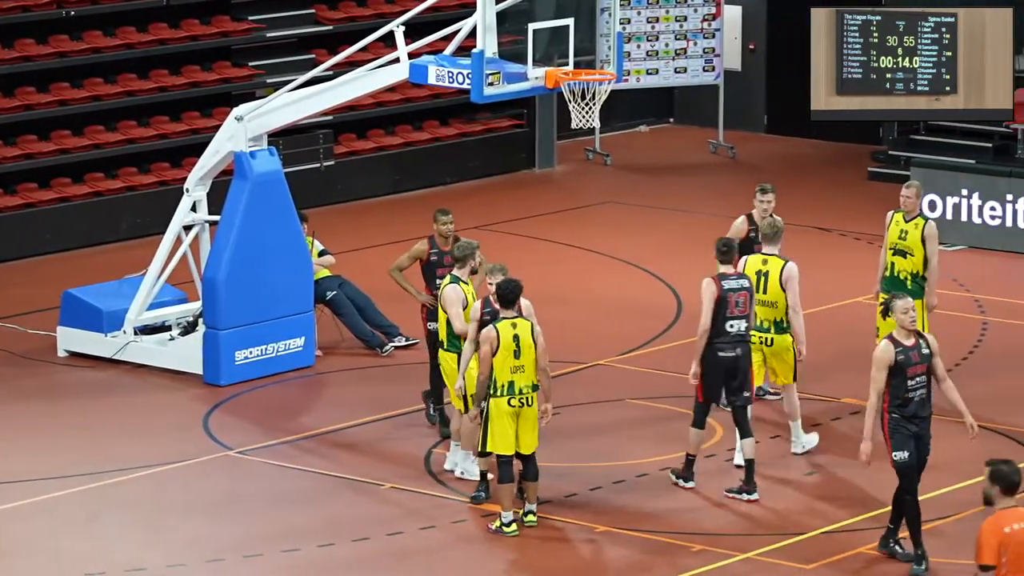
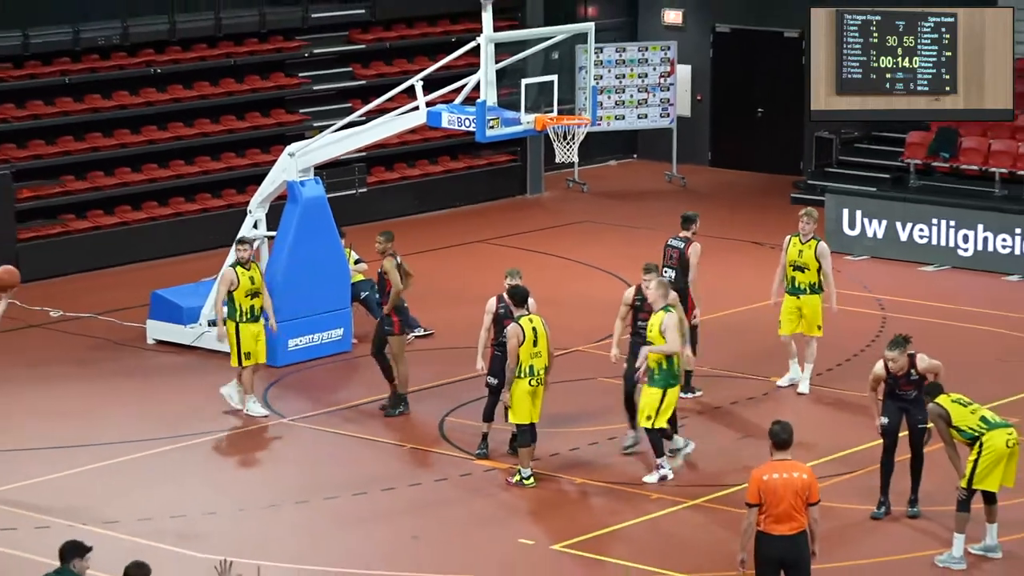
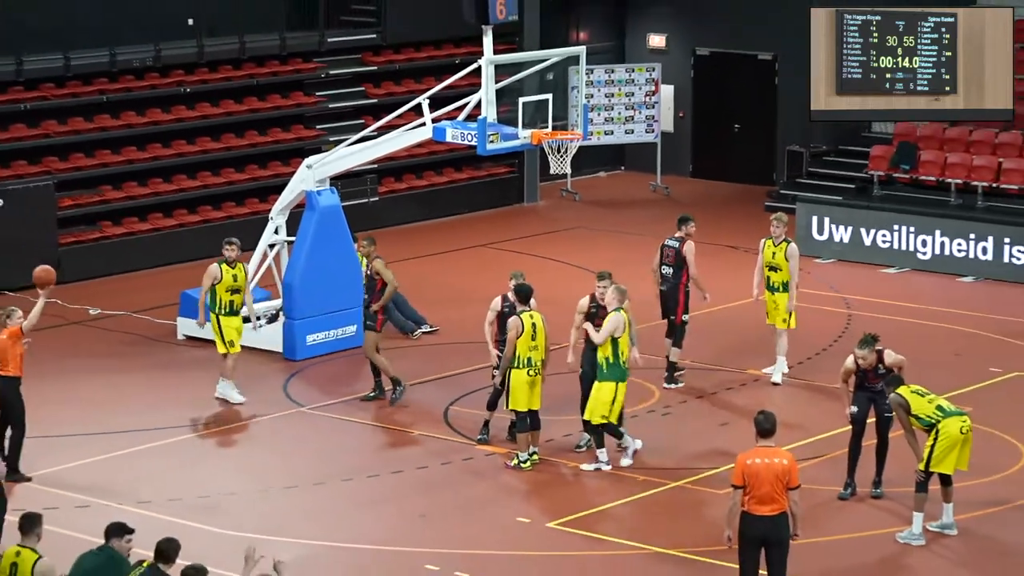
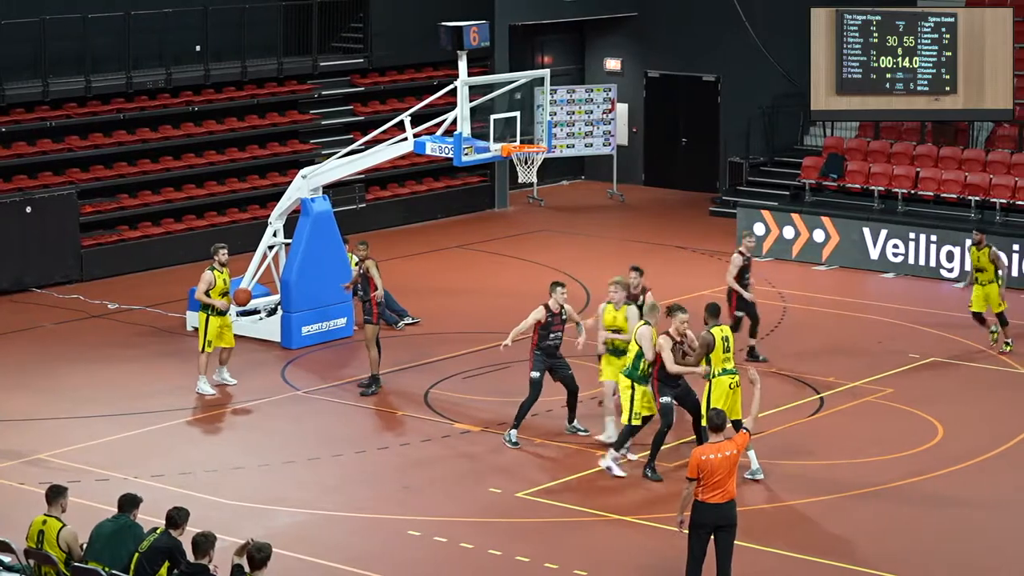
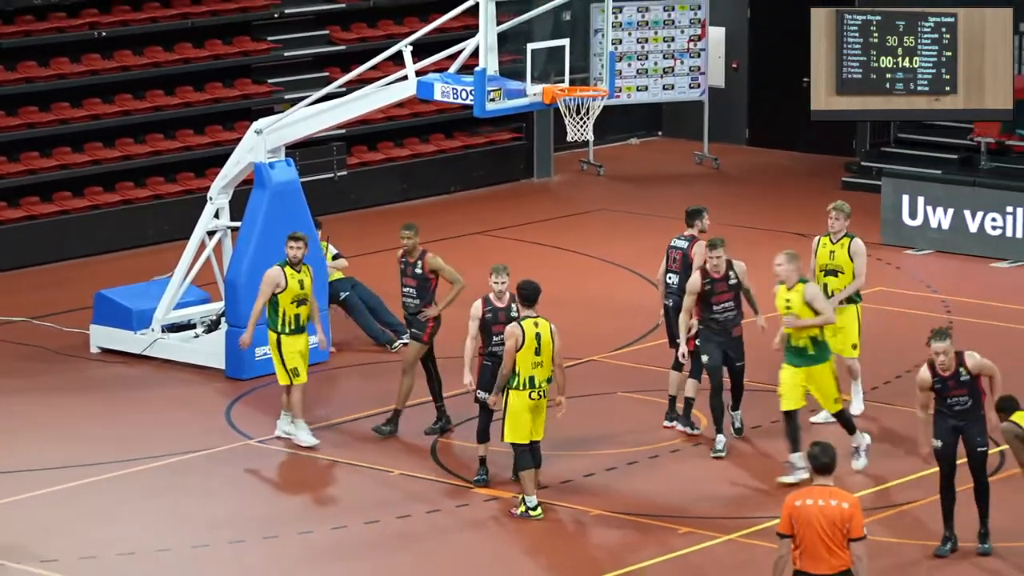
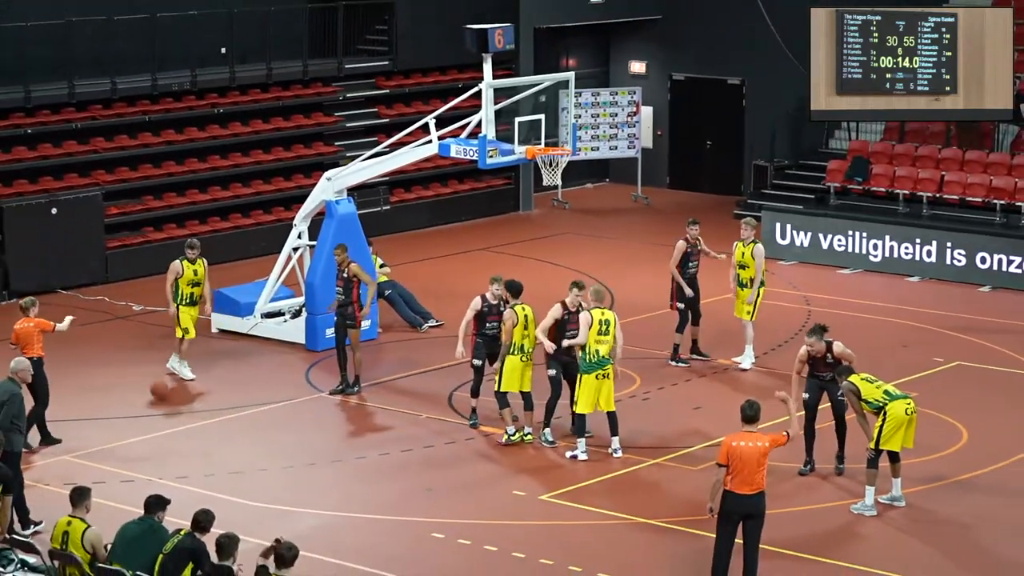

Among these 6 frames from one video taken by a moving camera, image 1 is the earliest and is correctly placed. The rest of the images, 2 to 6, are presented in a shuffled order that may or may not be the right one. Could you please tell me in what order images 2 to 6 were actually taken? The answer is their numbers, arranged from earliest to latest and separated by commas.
5, 2, 3, 6, 4
